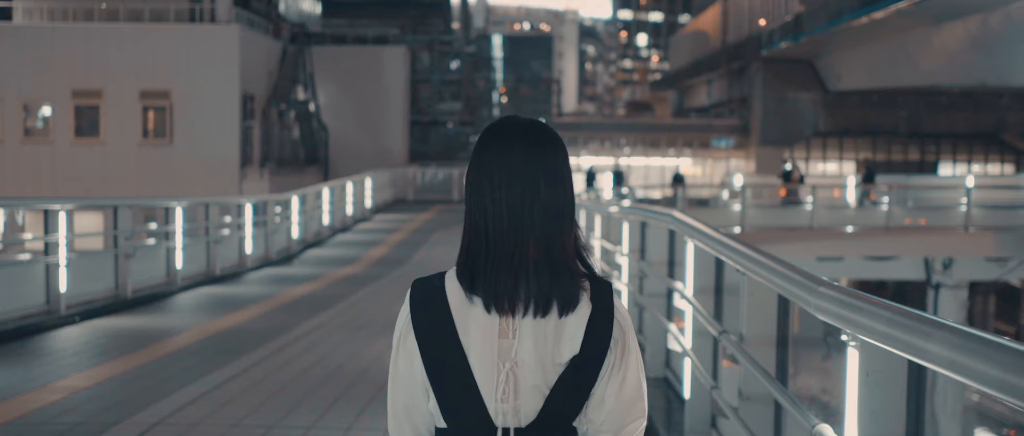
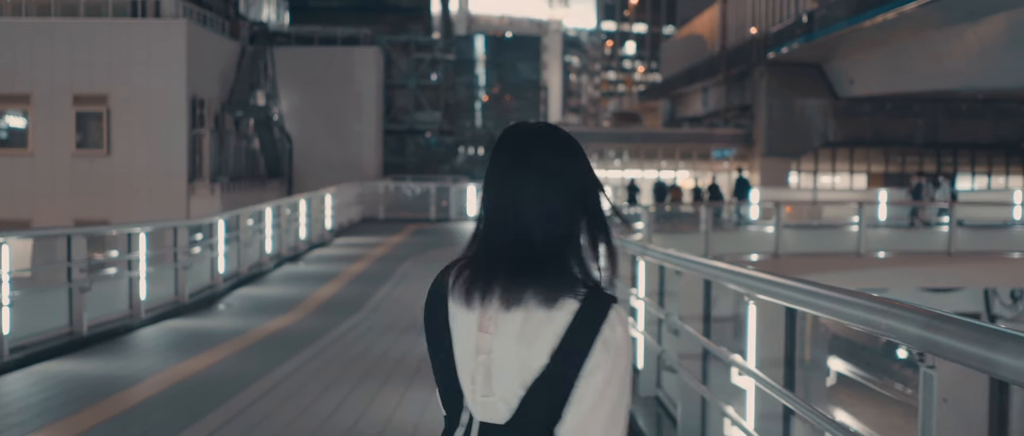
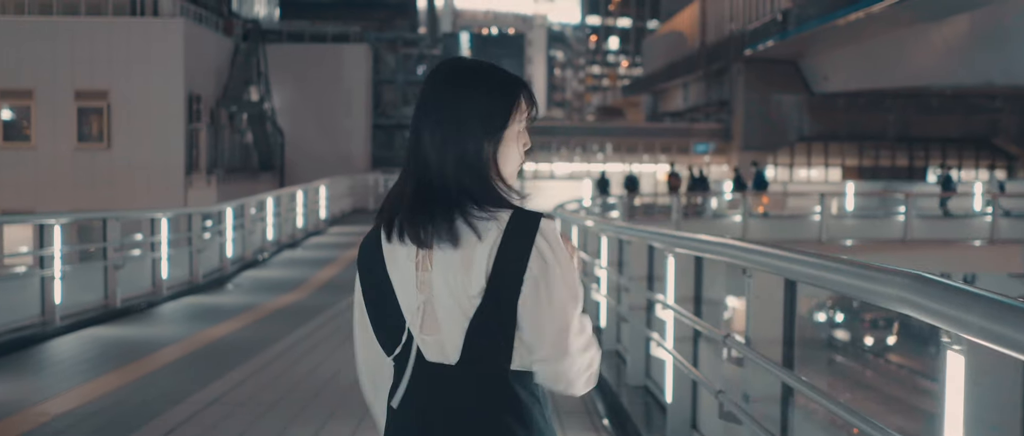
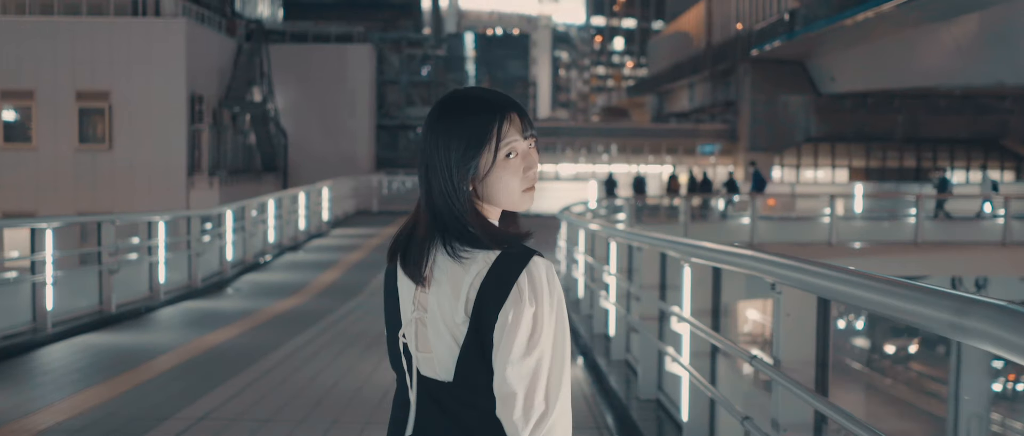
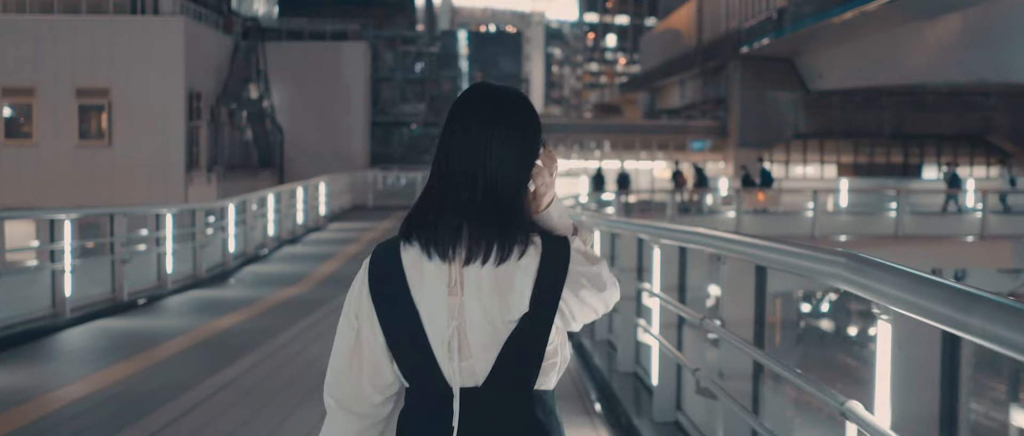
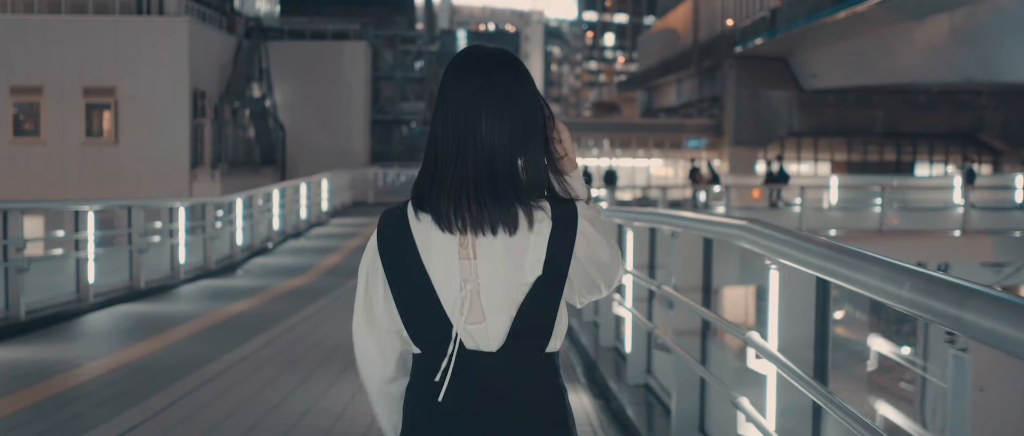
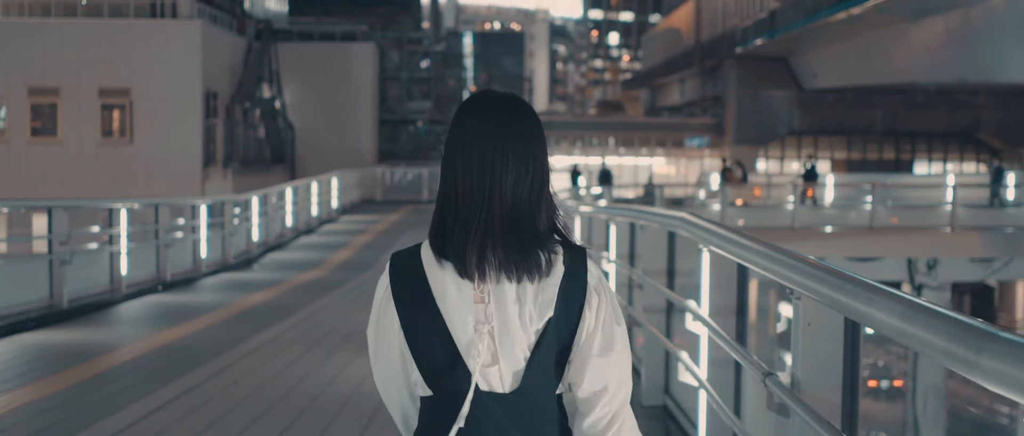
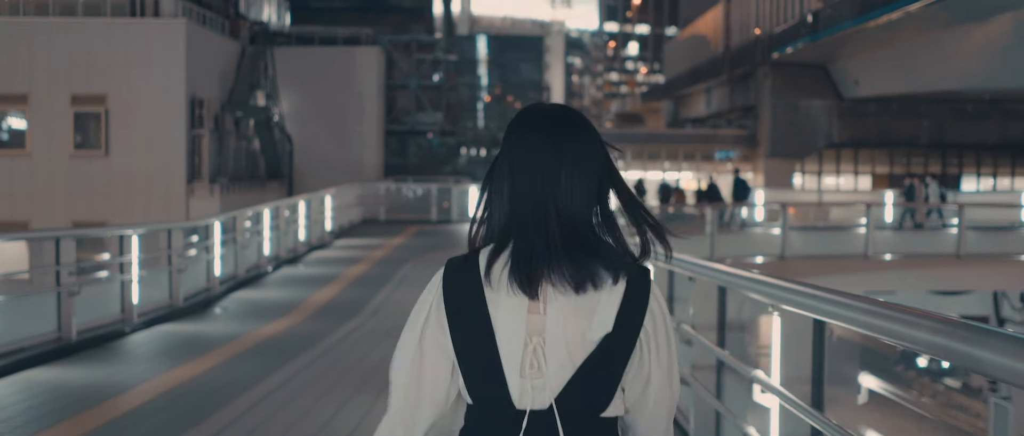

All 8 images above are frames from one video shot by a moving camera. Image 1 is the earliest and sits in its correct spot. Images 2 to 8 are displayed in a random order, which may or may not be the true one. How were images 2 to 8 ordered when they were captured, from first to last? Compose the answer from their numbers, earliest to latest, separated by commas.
7, 6, 5, 3, 4, 2, 8
